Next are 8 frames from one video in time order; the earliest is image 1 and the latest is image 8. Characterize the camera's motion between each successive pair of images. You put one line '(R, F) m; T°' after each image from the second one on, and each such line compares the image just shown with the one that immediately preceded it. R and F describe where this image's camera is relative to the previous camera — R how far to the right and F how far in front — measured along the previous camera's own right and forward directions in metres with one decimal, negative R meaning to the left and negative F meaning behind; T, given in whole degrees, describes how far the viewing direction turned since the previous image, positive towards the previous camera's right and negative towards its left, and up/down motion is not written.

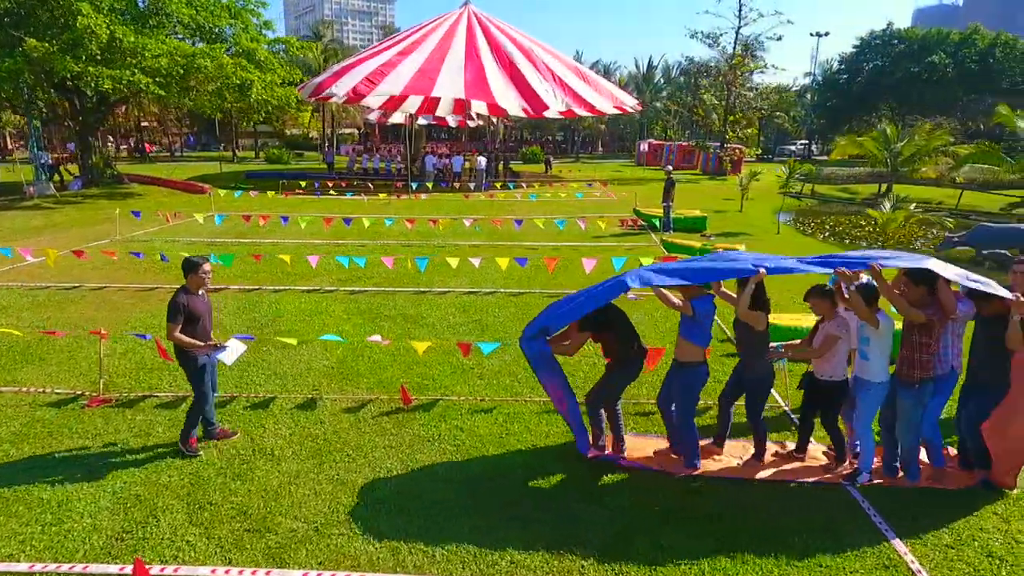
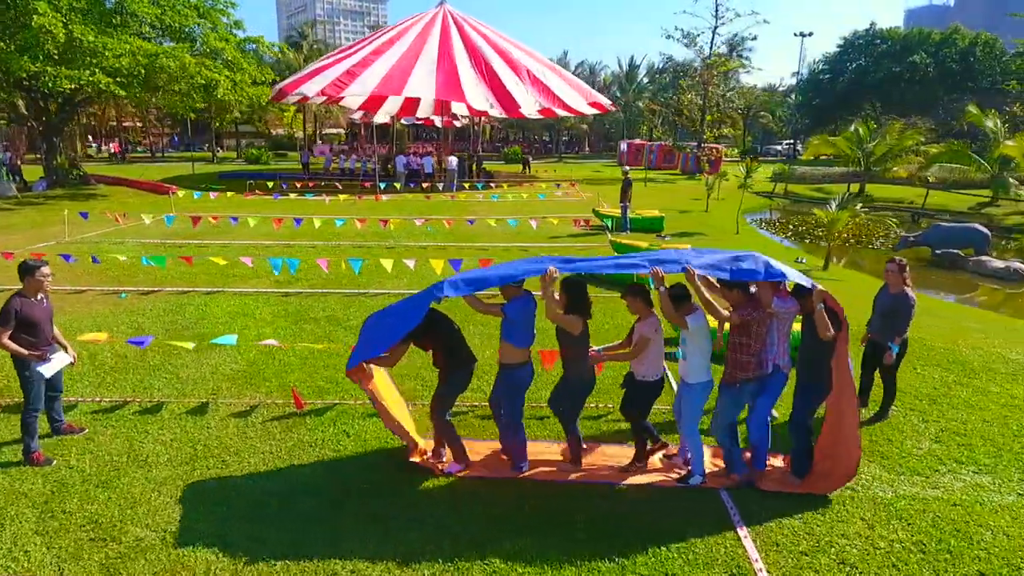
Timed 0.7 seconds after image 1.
(+0.9, +0.1) m; 0°
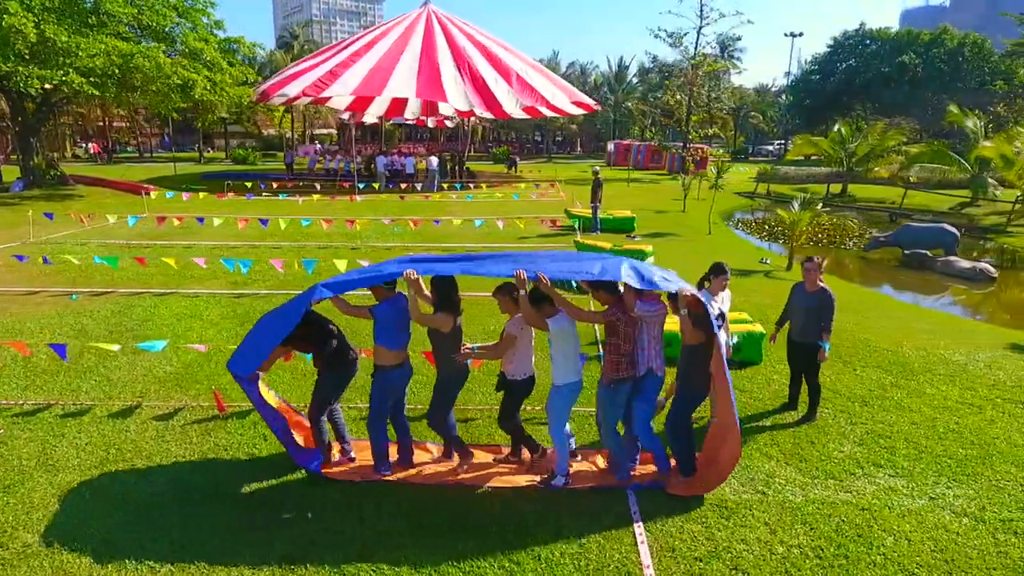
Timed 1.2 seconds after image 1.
(+0.7, +0.1) m; 0°
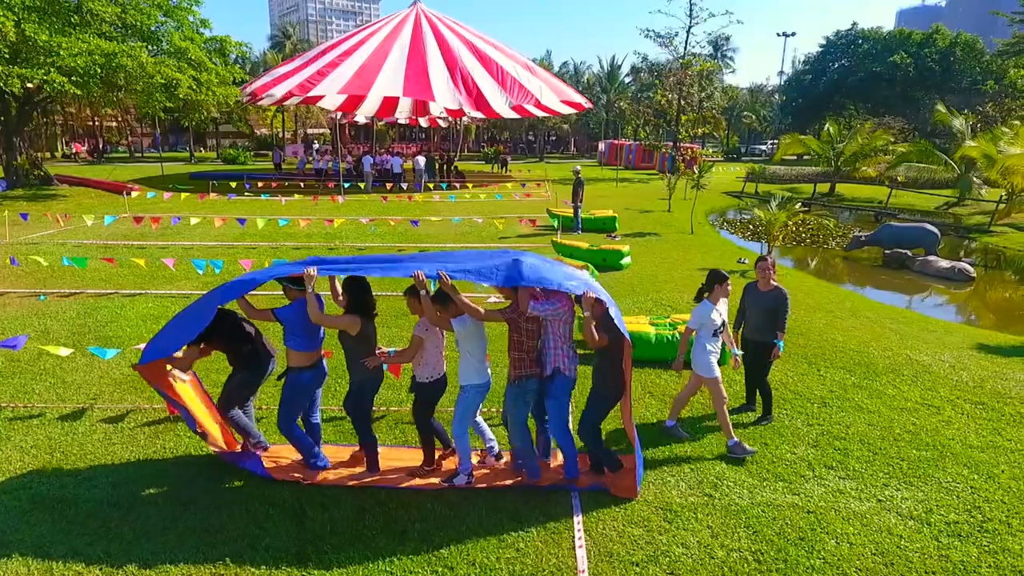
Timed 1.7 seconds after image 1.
(+0.4, +0.1) m; 0°
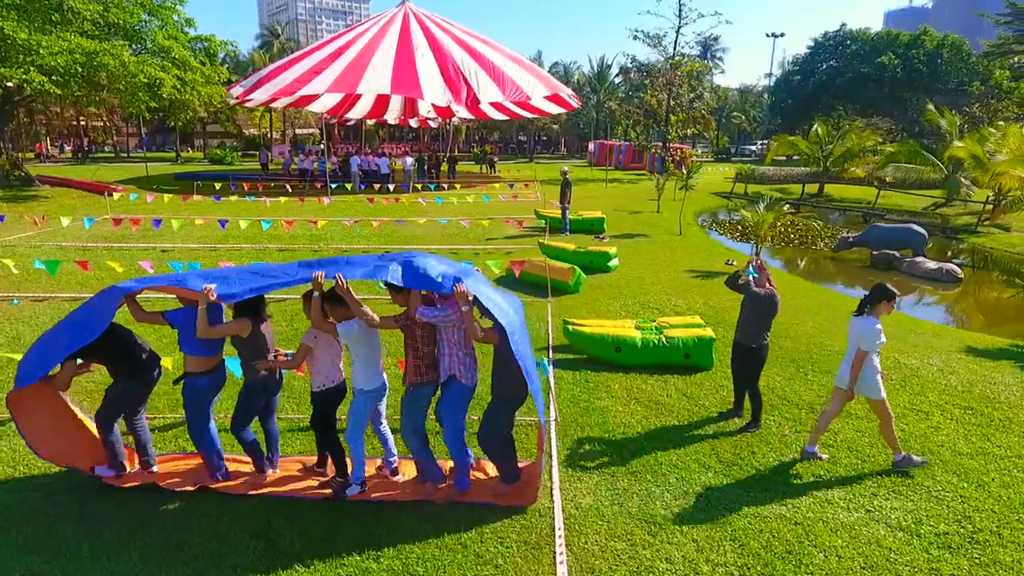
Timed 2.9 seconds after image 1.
(+0.1, +0.1) m; +1°
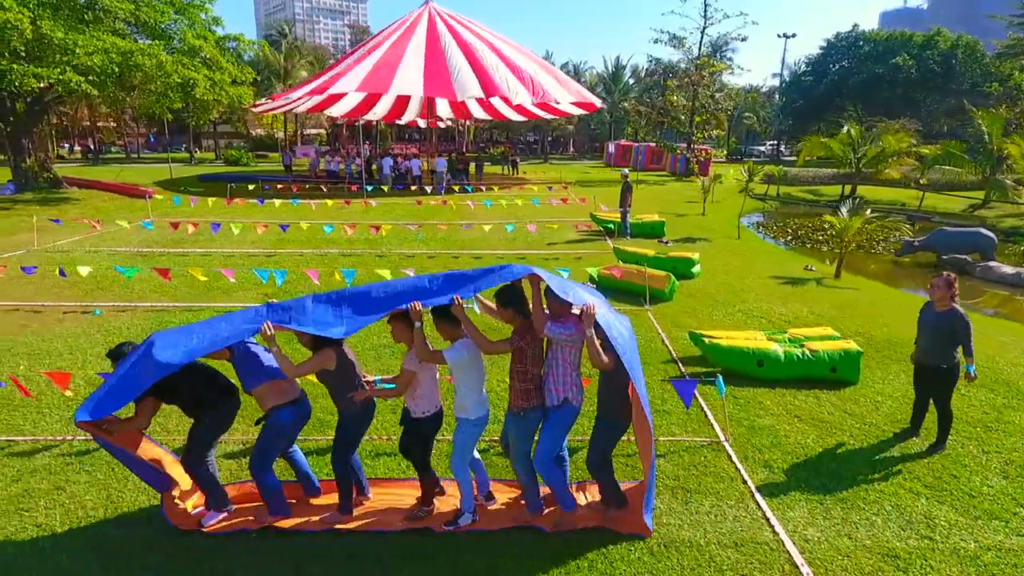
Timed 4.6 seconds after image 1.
(-1.5, +0.3) m; +1°
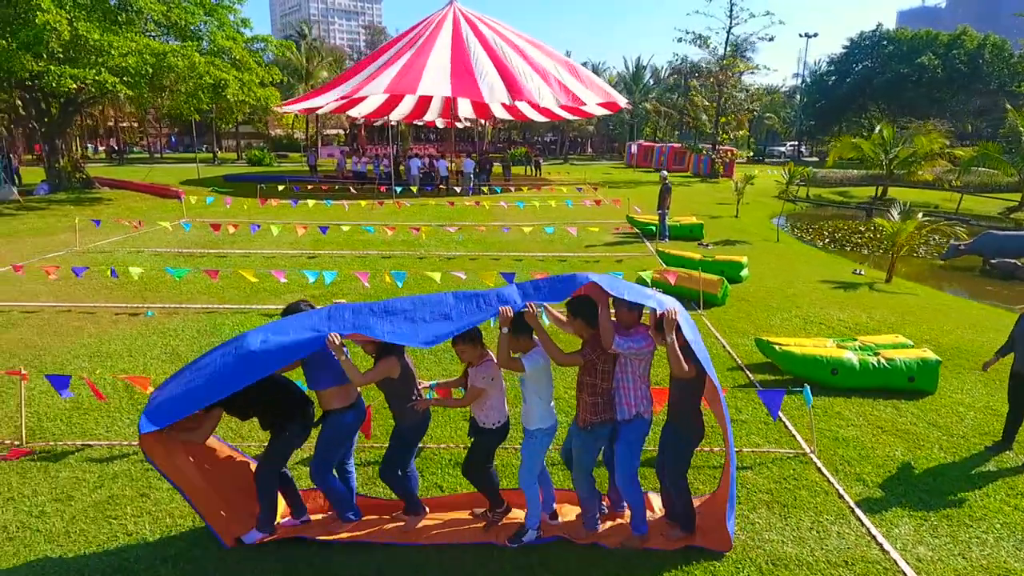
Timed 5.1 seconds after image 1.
(-0.6, +0.1) m; -1°
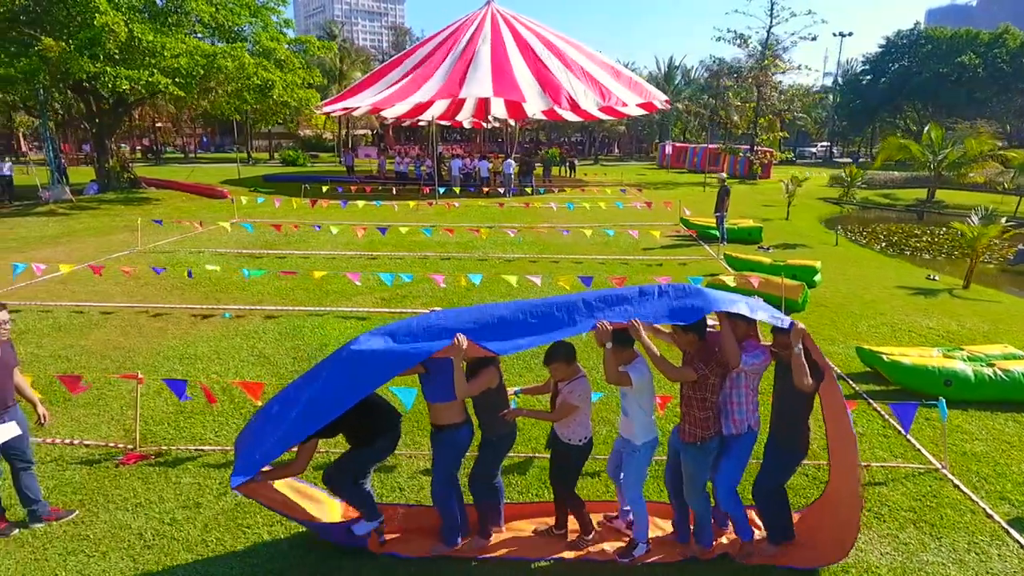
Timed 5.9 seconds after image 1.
(-0.8, +0.1) m; -2°
